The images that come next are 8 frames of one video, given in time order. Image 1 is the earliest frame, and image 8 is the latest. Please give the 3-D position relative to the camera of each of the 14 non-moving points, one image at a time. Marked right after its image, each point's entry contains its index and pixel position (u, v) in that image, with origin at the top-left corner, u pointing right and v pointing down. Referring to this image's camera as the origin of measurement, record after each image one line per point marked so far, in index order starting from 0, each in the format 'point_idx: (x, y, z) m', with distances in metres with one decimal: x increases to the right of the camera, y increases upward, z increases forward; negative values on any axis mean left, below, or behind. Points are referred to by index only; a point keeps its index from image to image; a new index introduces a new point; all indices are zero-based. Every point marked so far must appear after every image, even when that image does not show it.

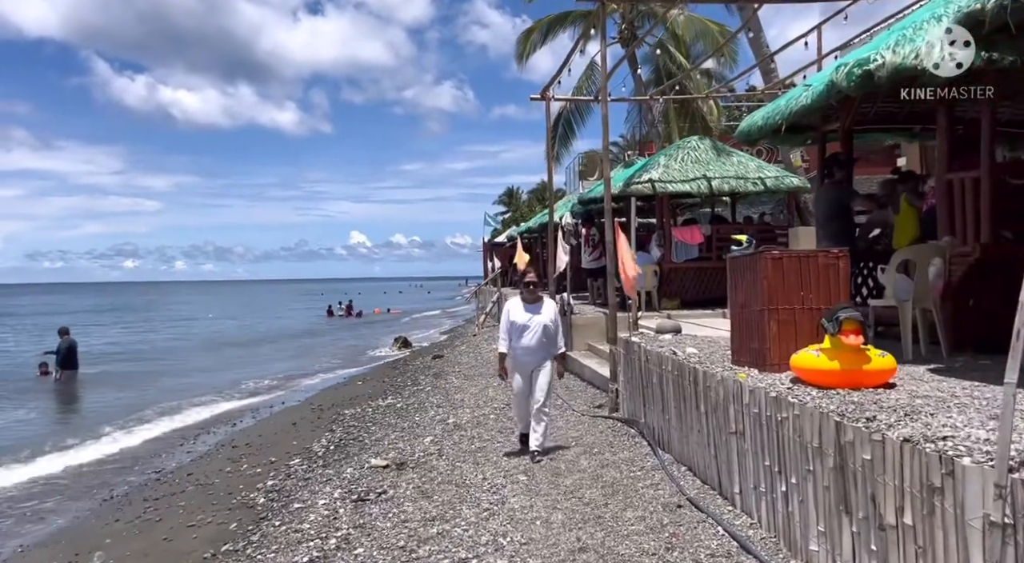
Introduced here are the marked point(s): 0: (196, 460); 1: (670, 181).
0: (-5.3, -3.0, +11.9) m
1: (+3.6, +2.3, +16.1) m
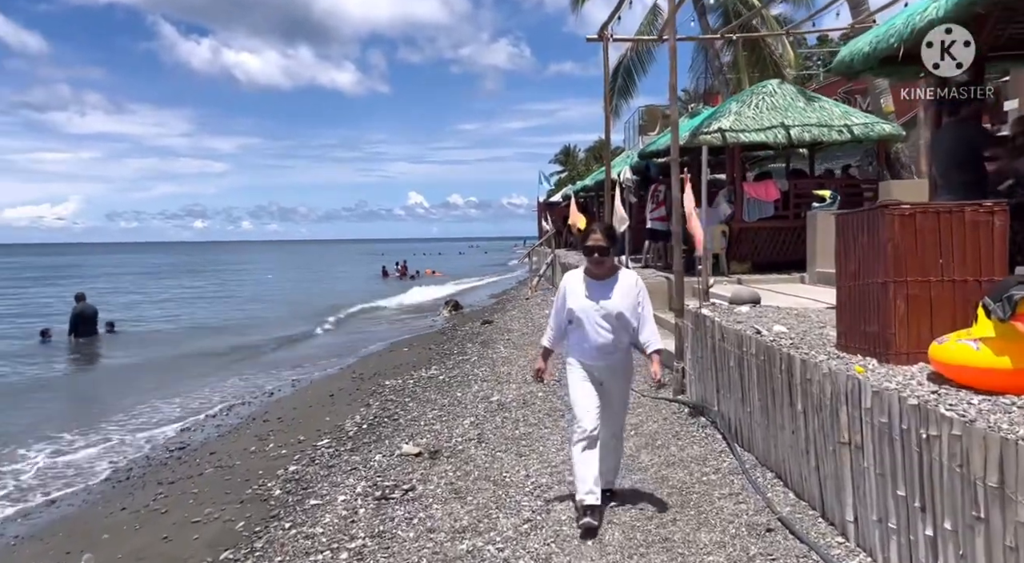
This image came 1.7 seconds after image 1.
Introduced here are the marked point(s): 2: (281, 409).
0: (-4.6, -2.4, +11.1) m
1: (+4.6, +3.1, +14.3) m
2: (-4.1, -2.3, +12.7) m
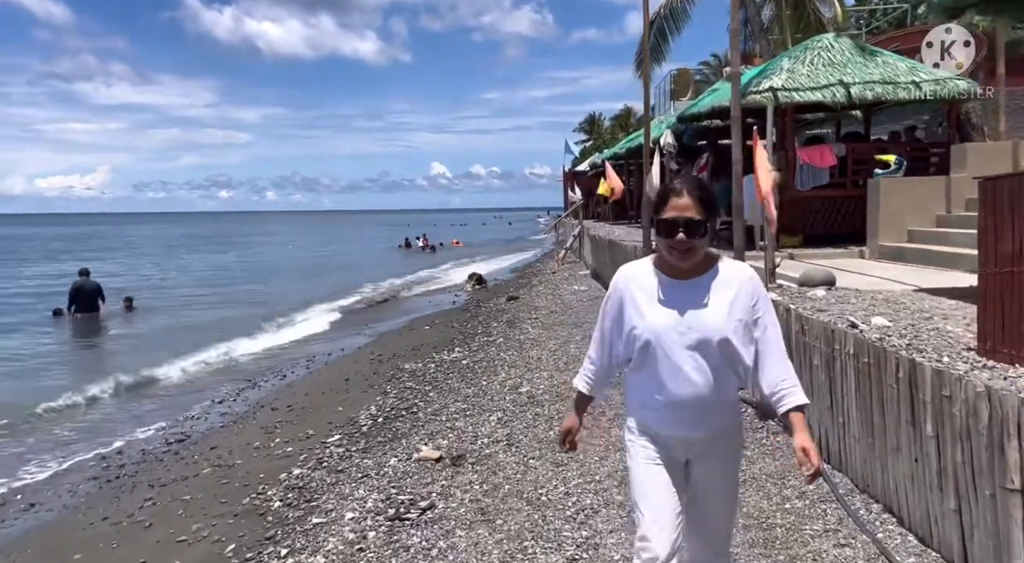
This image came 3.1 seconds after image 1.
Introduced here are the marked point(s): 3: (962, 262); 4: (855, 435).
0: (-4.1, -2.1, +10.2) m
1: (+5.2, +3.5, +12.8) m
2: (-3.6, -1.9, +11.7) m
3: (+6.3, +0.3, +10.0) m
4: (+2.4, -1.1, +5.0) m
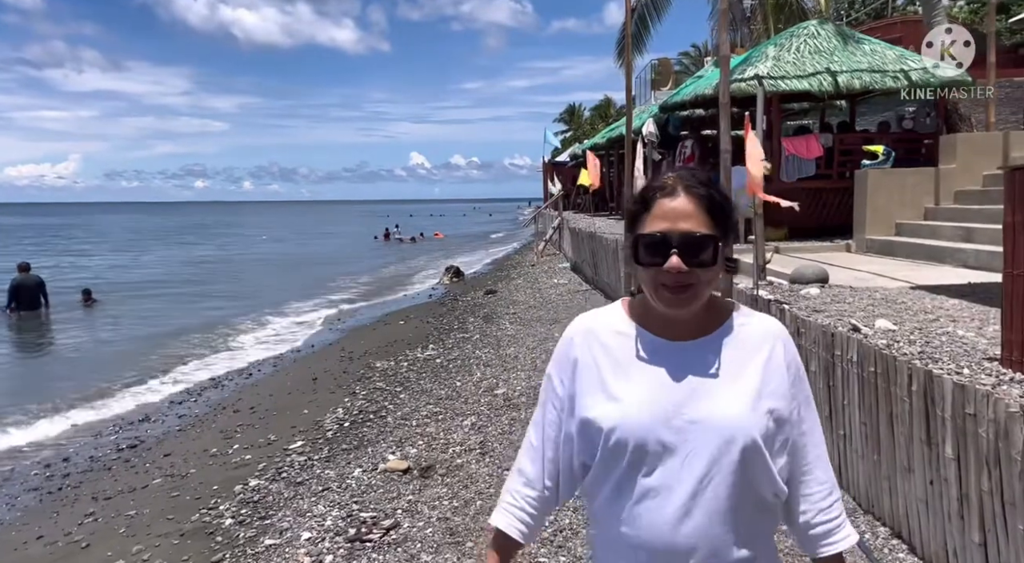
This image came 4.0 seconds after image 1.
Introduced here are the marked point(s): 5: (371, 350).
0: (-4.4, -2.0, +9.6) m
1: (+4.8, +3.6, +12.4) m
2: (-4.0, -1.8, +11.1) m
3: (+6.0, +0.3, +9.6) m
4: (+2.2, -1.1, +4.6) m
5: (-2.7, -1.3, +13.8) m
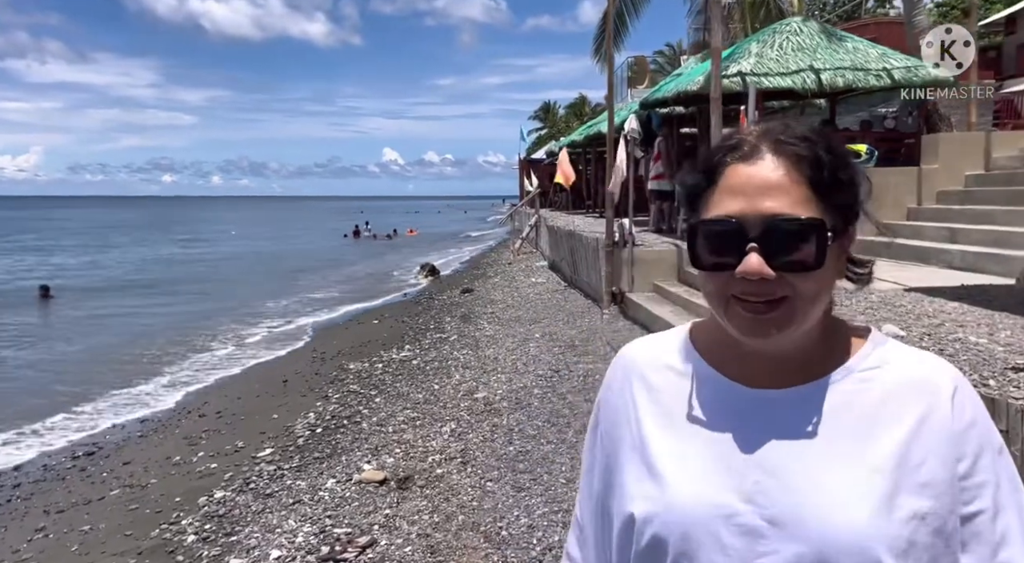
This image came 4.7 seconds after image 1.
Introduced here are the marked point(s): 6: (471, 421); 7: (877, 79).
0: (-4.7, -2.0, +9.1) m
1: (+4.4, +3.6, +12.2) m
2: (-4.3, -1.8, +10.6) m
3: (+5.7, +0.3, +9.5) m
4: (+2.2, -1.1, +4.3) m
5: (-3.2, -1.3, +13.3) m
6: (-0.5, -1.5, +7.7) m
7: (+6.3, +3.5, +12.1) m
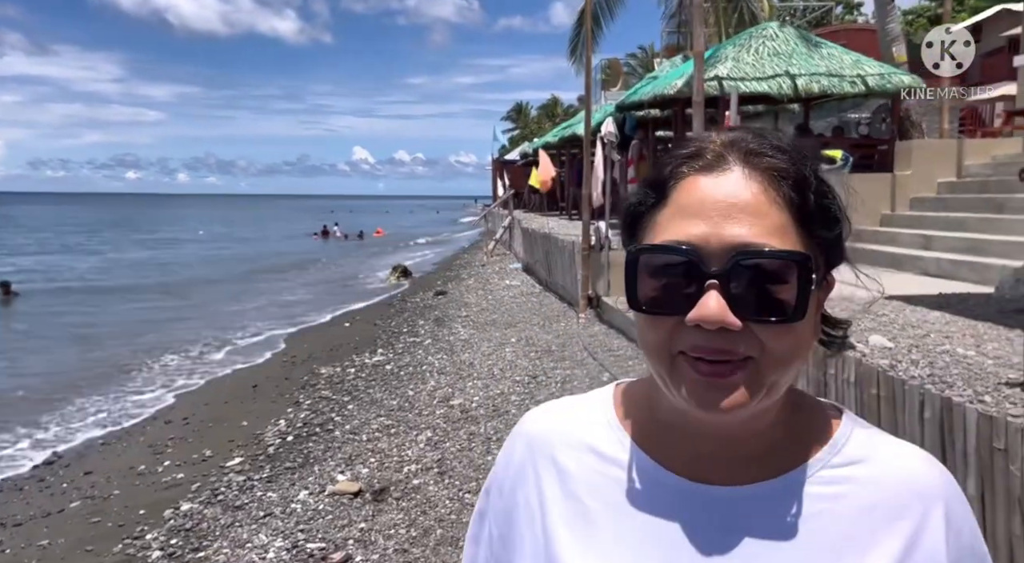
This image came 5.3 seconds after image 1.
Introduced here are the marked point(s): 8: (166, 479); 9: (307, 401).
0: (-5.0, -2.0, +8.7) m
1: (+4.0, +3.5, +12.2) m
2: (-4.7, -1.8, +10.3) m
3: (+5.4, +0.2, +9.6) m
4: (+2.1, -1.2, +4.3) m
5: (-3.6, -1.3, +13.0) m
6: (-0.7, -1.6, +7.5) m
7: (+5.9, +3.4, +12.2) m
8: (-3.6, -2.0, +7.3) m
9: (-2.8, -1.6, +9.7) m
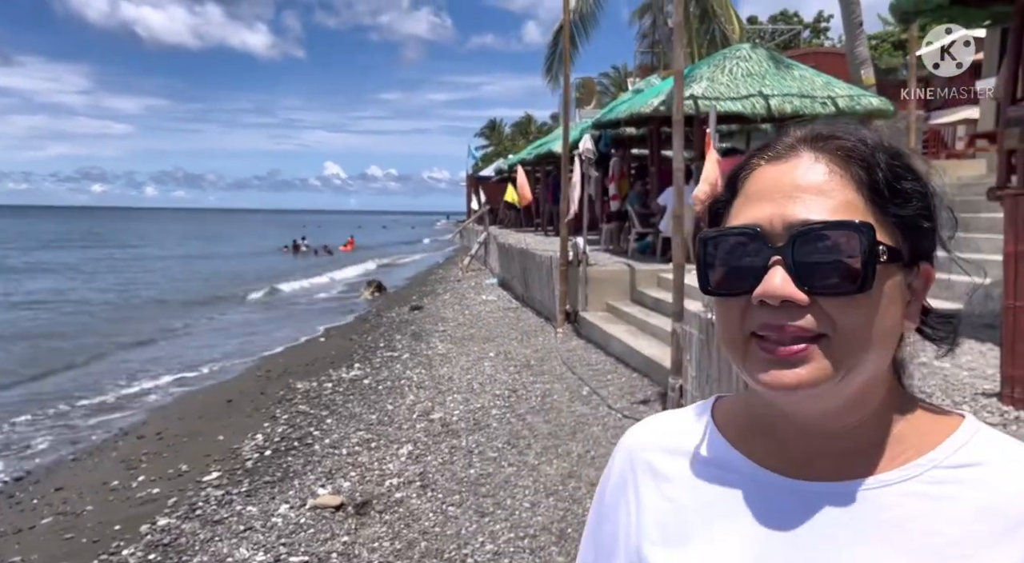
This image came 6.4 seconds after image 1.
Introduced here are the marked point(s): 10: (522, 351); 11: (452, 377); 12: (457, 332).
0: (-5.2, -2.2, +8.5) m
1: (+3.6, +3.3, +12.5) m
2: (-5.0, -2.0, +10.1) m
3: (+5.1, 0.0, +9.8) m
4: (+2.0, -1.2, +4.4) m
5: (-4.0, -1.6, +12.9) m
6: (-0.9, -1.7, +7.5) m
7: (+5.5, +3.1, +12.6) m
8: (-3.8, -2.2, +7.2) m
9: (-3.1, -1.8, +9.6) m
10: (+0.2, -1.1, +11.2) m
11: (-0.9, -1.4, +10.2) m
12: (-1.1, -1.0, +13.6) m
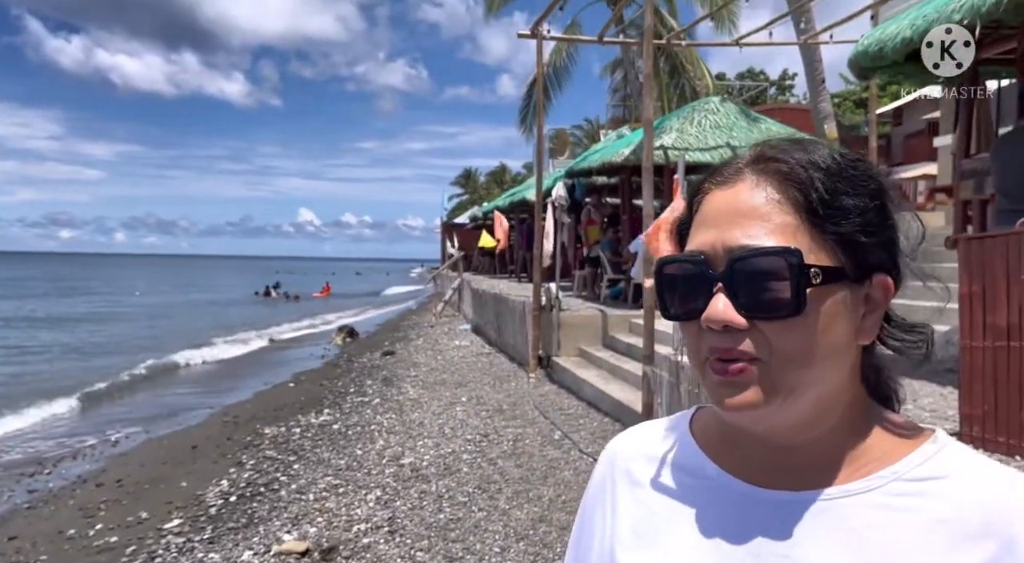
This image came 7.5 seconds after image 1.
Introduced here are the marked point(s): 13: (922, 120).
0: (-5.6, -2.7, +8.2) m
1: (+3.2, +2.4, +12.9) m
2: (-5.4, -2.6, +9.8) m
3: (+4.7, -0.6, +10.1) m
4: (+1.8, -1.5, +4.4) m
5: (-4.5, -2.4, +12.7) m
6: (-1.2, -2.1, +7.4) m
7: (+5.0, +2.3, +13.0) m
8: (-4.1, -2.6, +6.9) m
9: (-3.5, -2.4, +9.4) m
10: (-0.3, -1.8, +11.2) m
11: (-1.3, -2.0, +10.1) m
12: (-1.6, -1.8, +13.5) m
13: (+10.5, +4.2, +18.2) m
